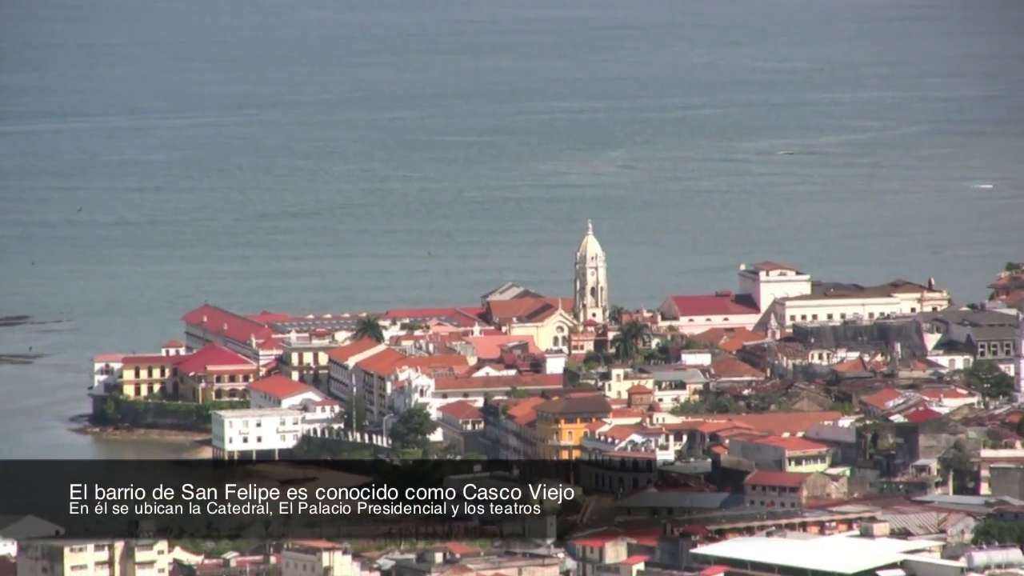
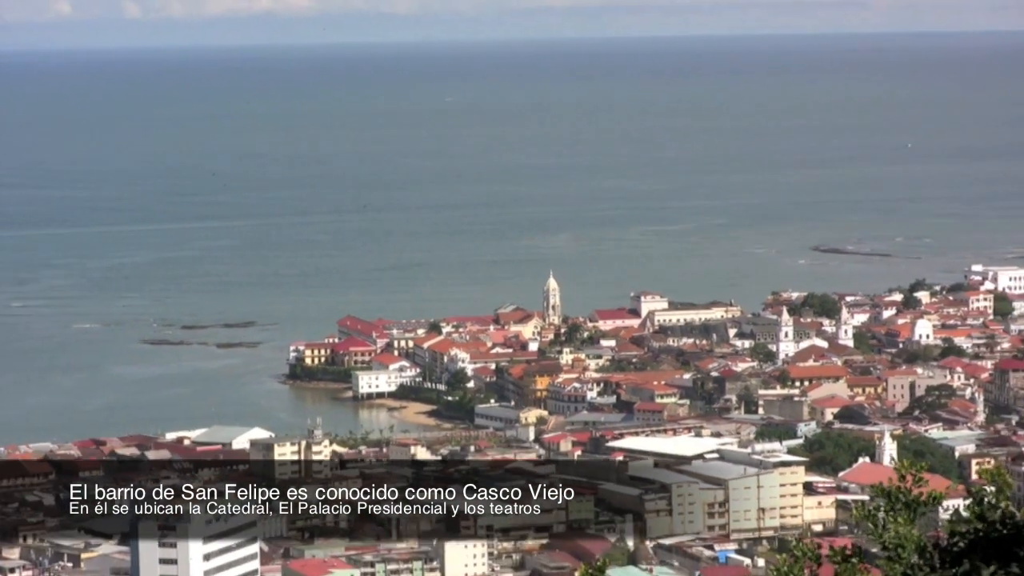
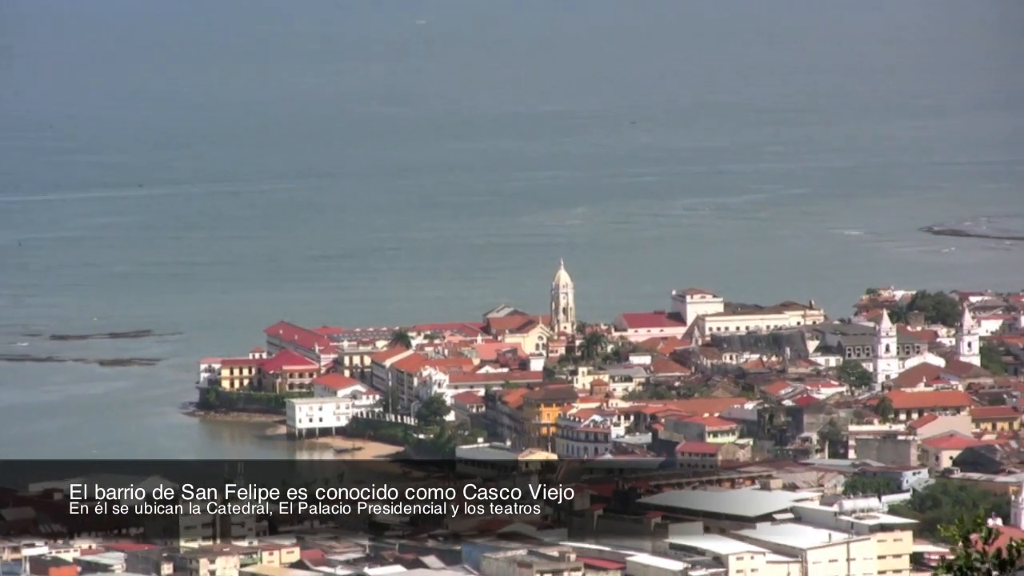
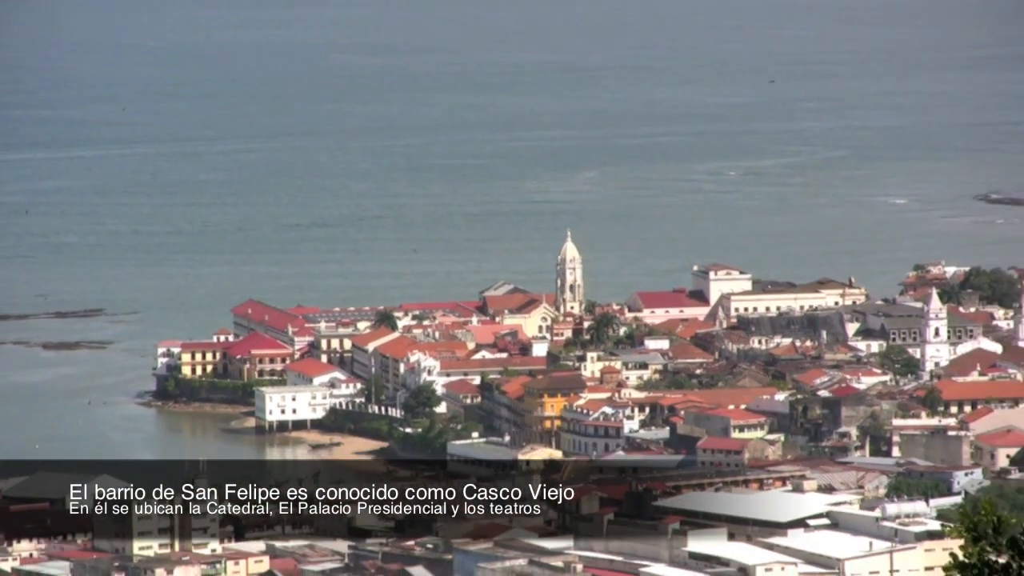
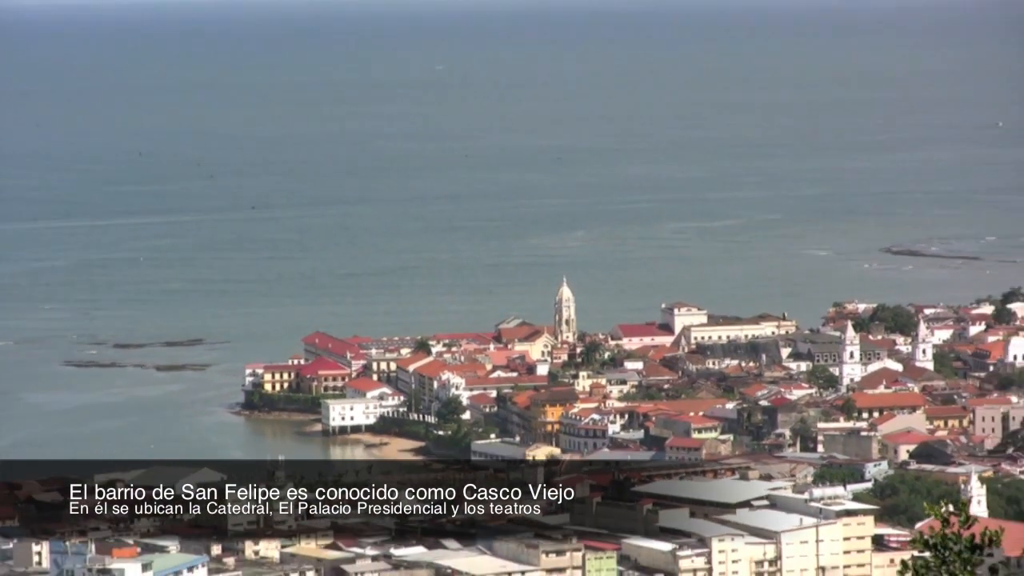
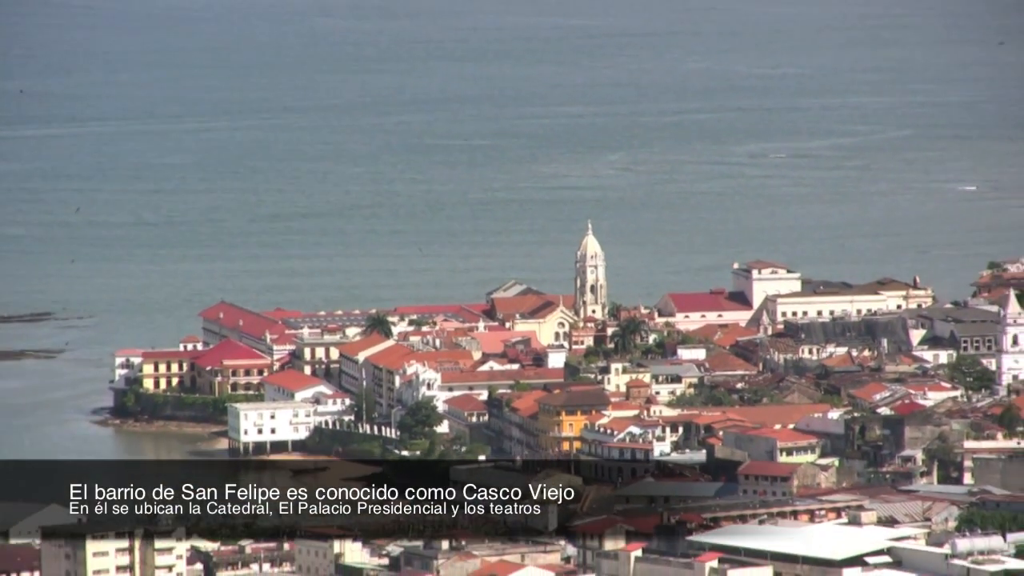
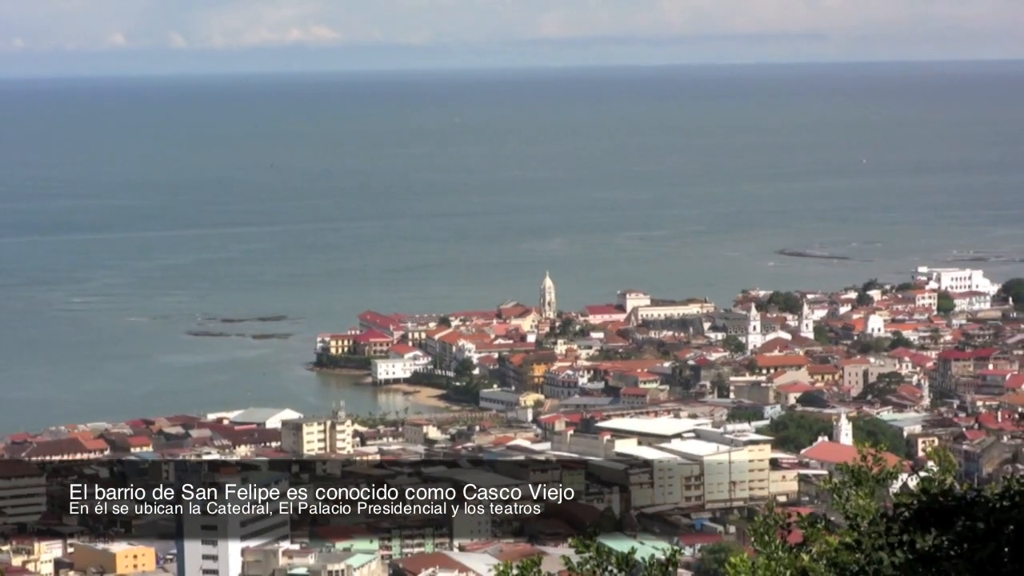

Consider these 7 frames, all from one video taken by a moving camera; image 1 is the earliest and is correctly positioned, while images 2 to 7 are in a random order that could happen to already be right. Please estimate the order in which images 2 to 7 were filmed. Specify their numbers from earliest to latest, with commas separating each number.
6, 4, 3, 5, 2, 7
